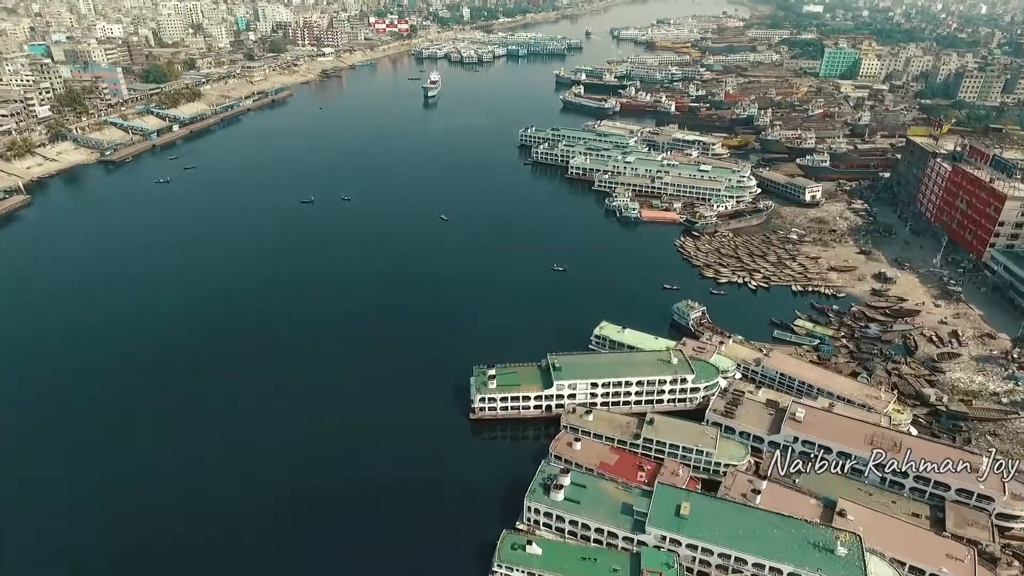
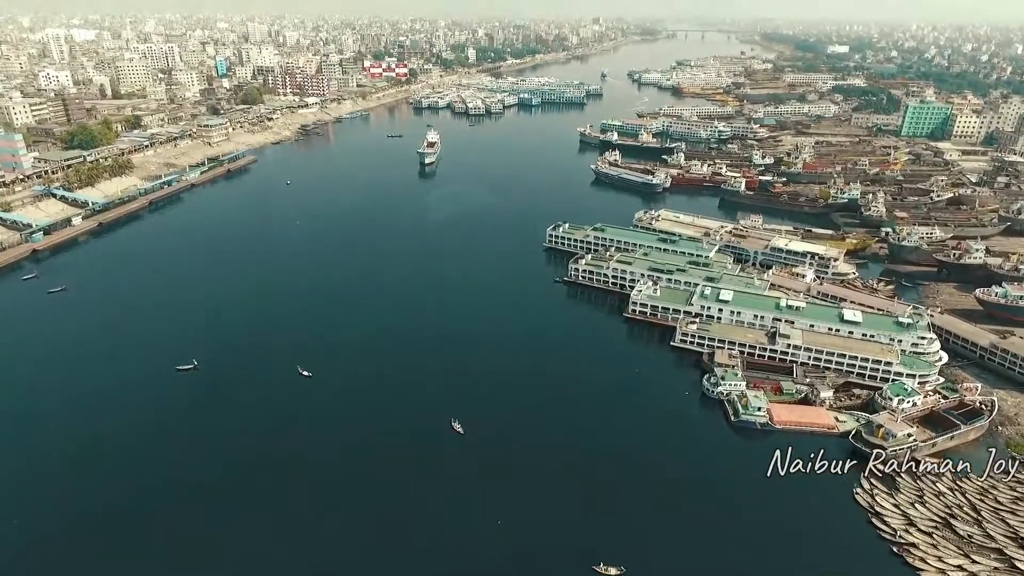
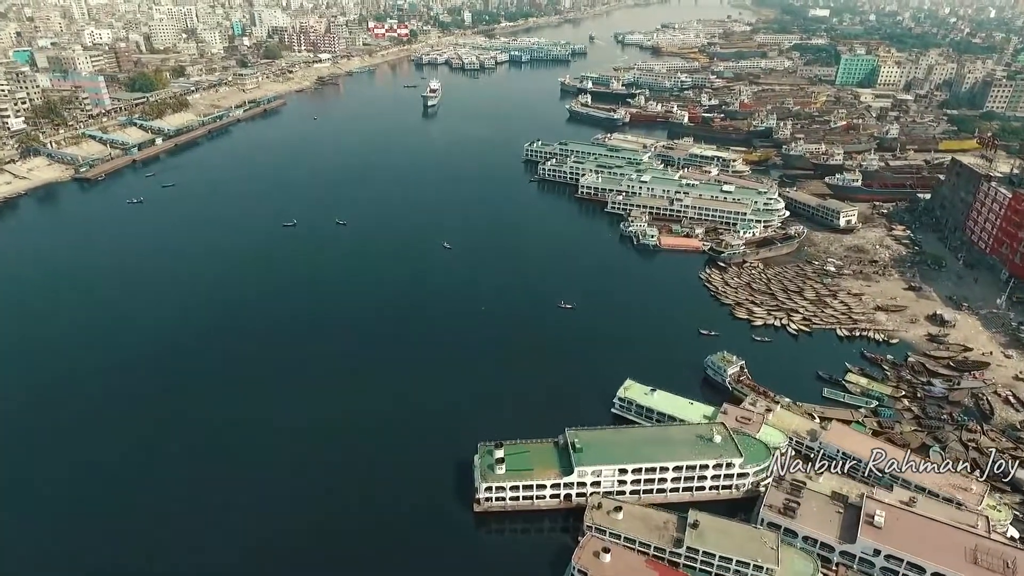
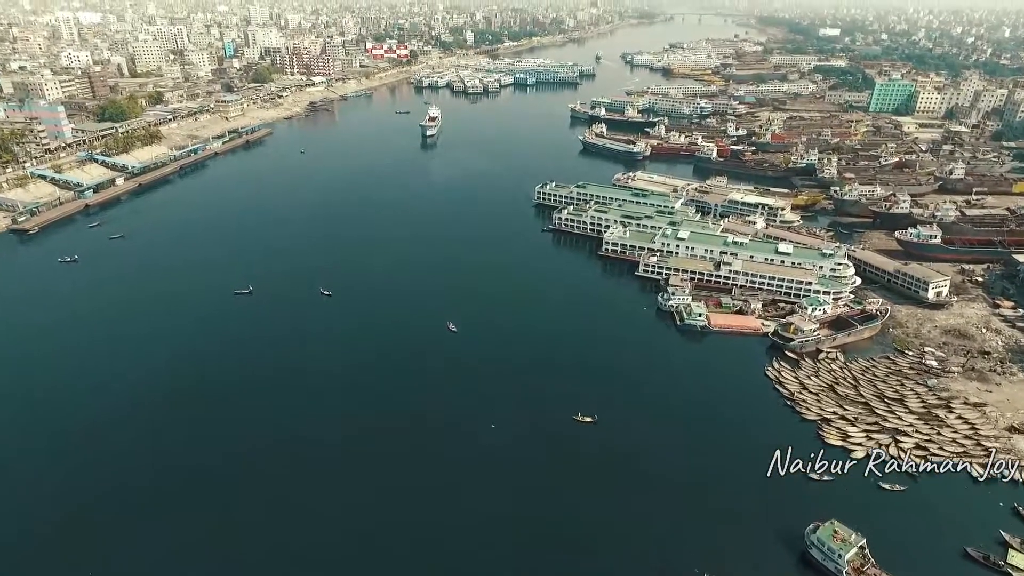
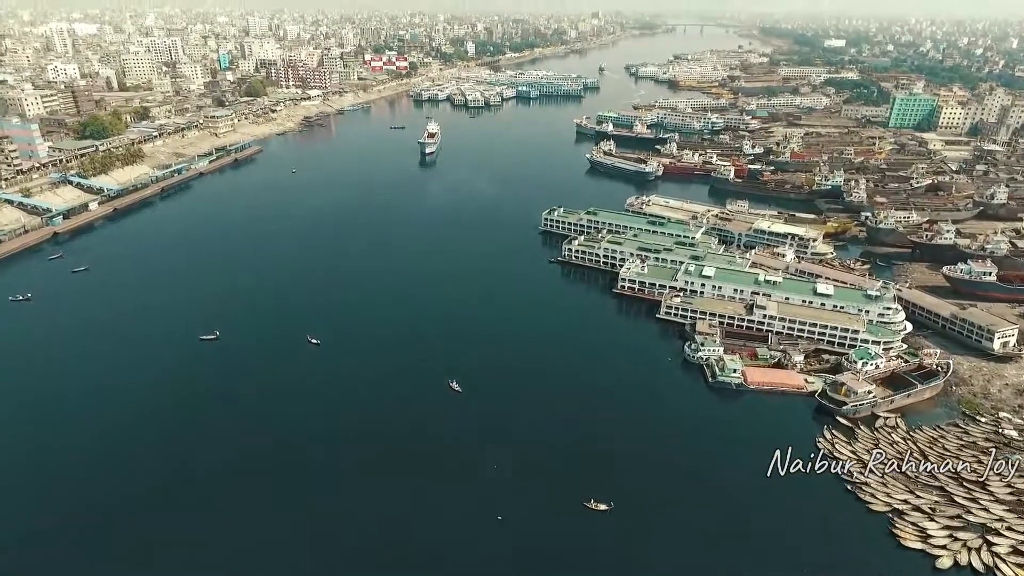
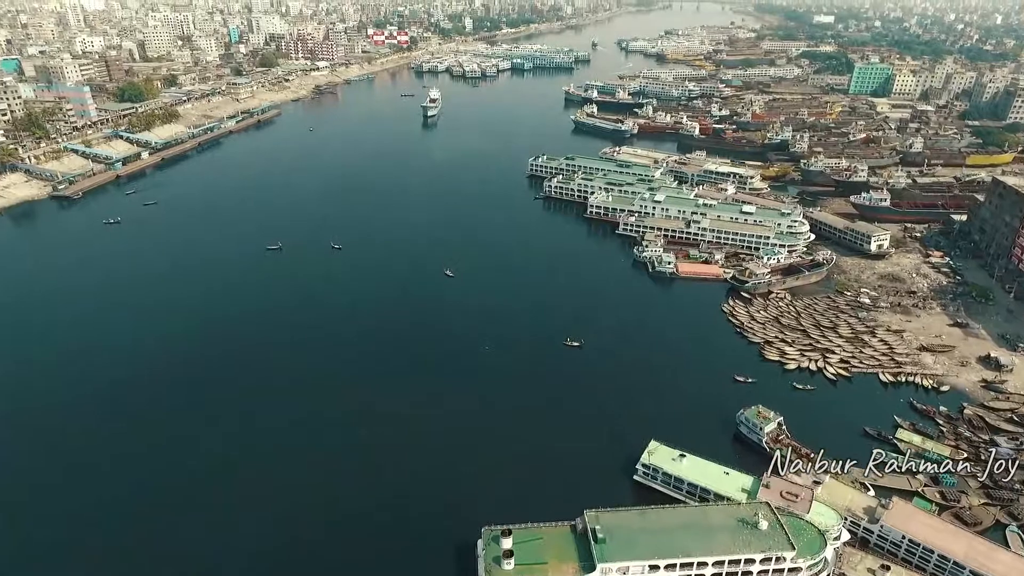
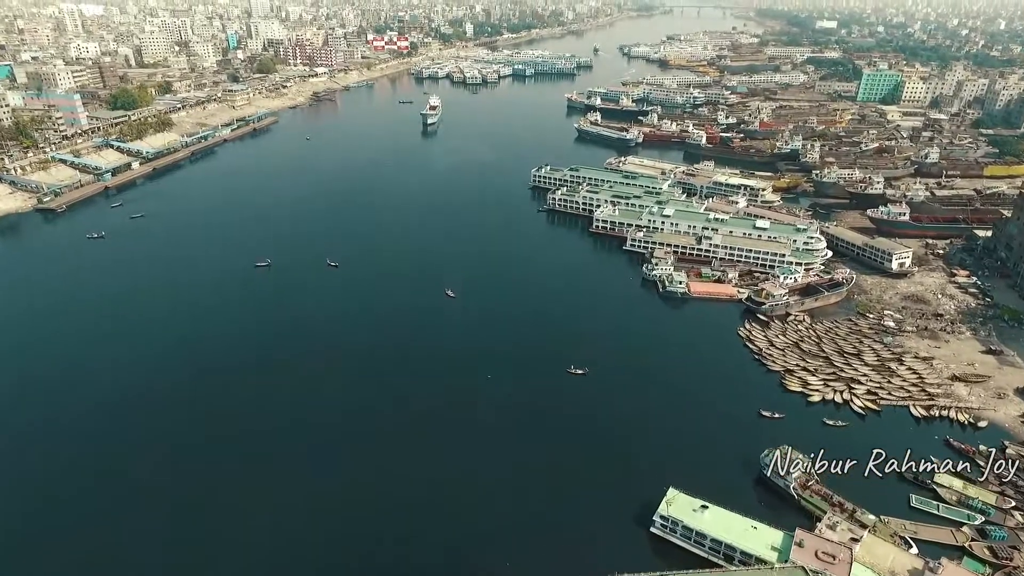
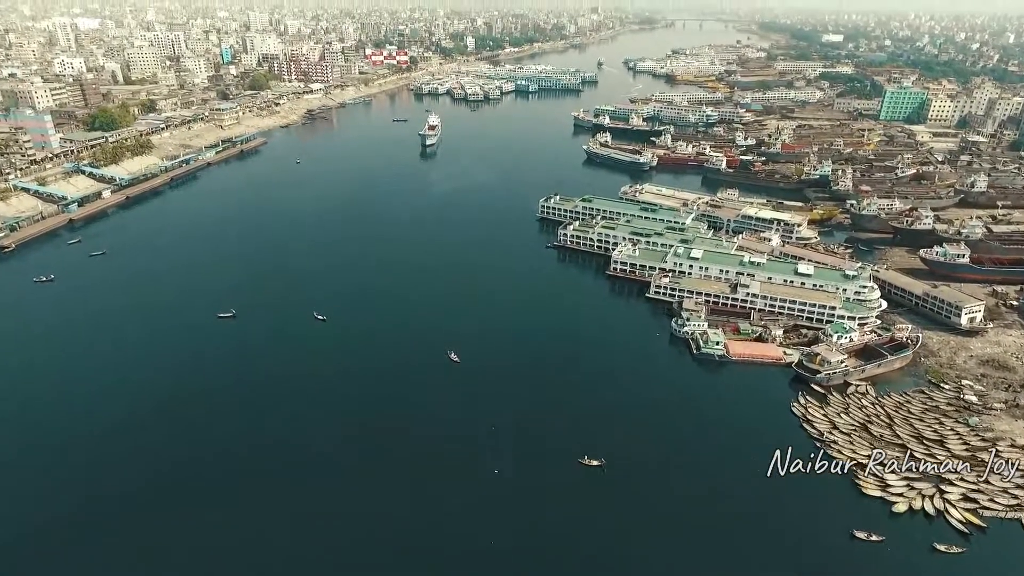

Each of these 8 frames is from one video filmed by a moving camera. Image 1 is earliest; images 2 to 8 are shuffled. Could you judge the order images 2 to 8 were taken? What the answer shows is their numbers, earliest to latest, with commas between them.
3, 6, 7, 4, 8, 5, 2
